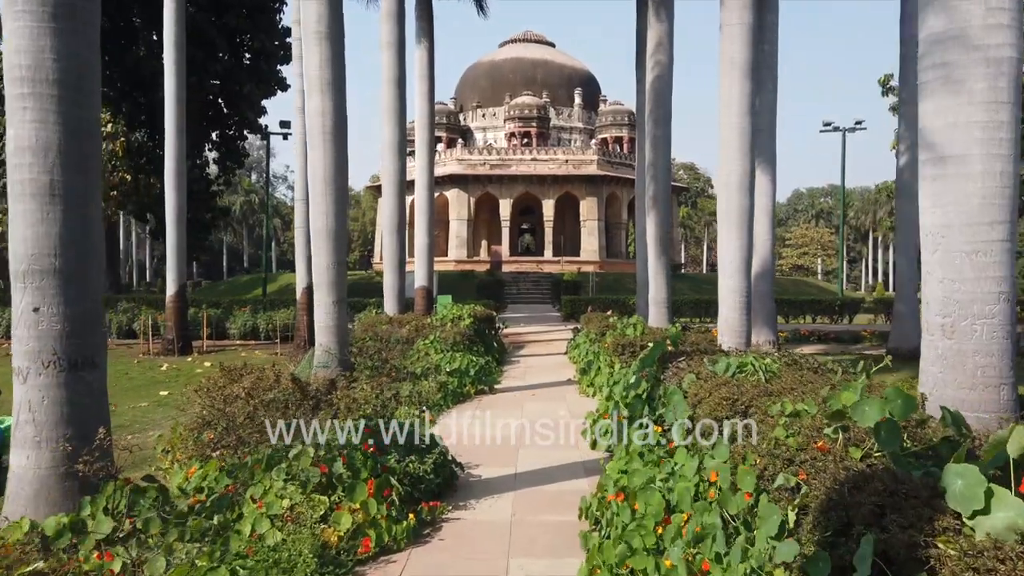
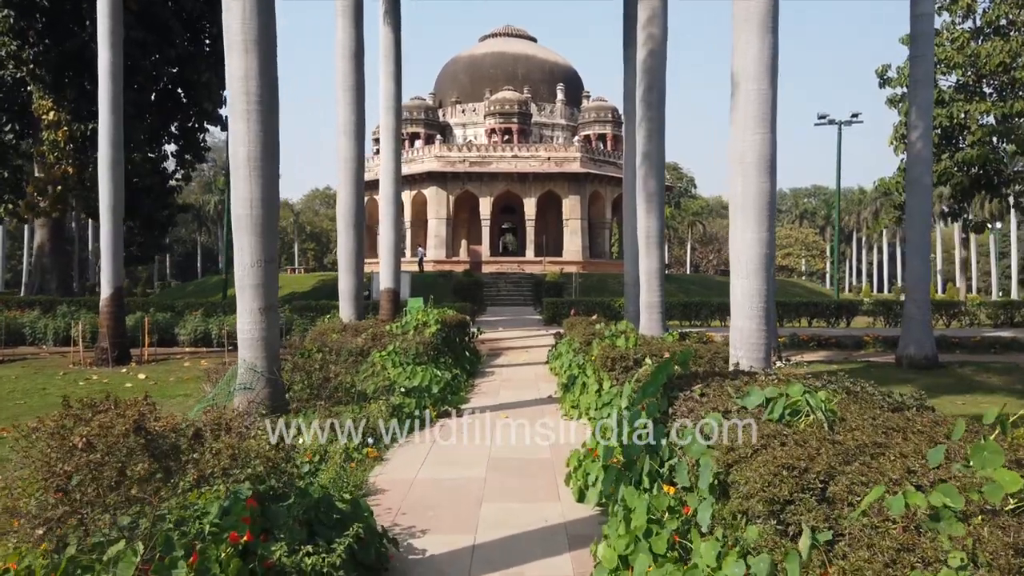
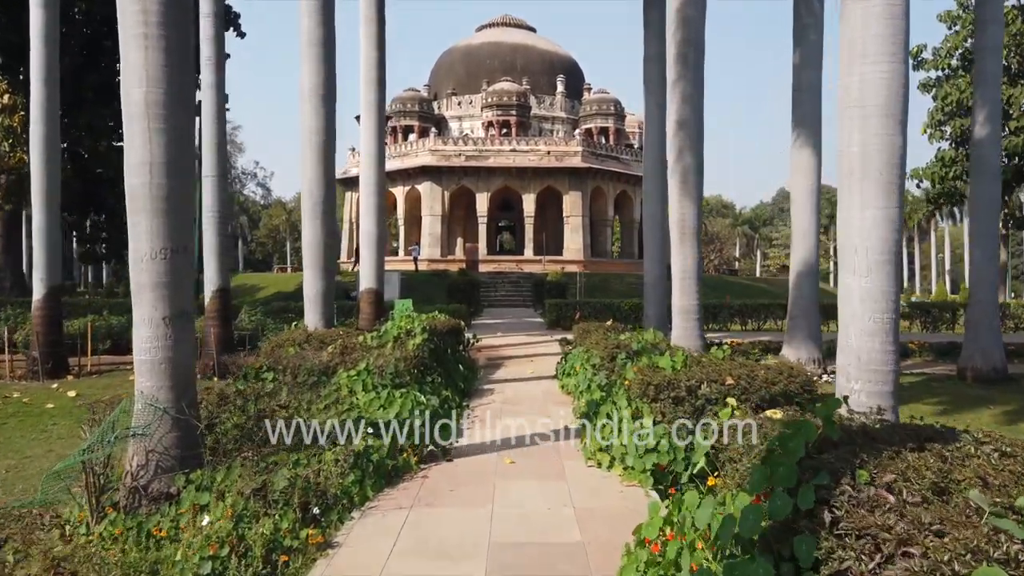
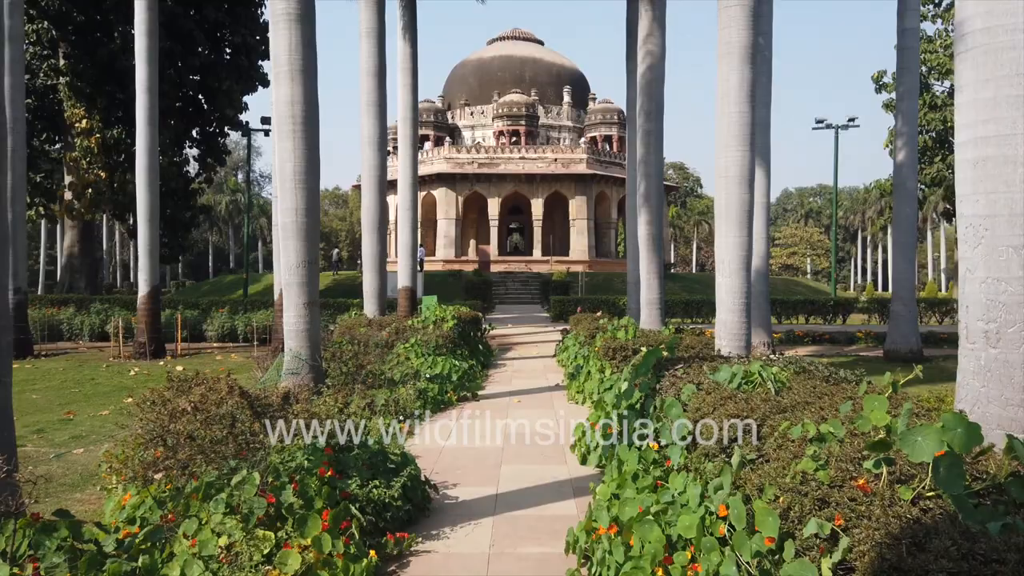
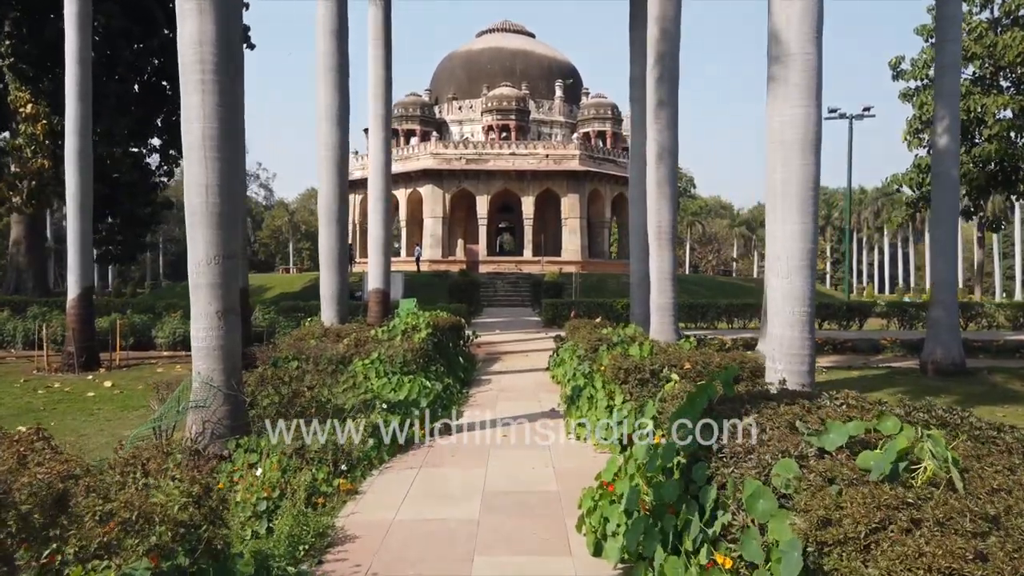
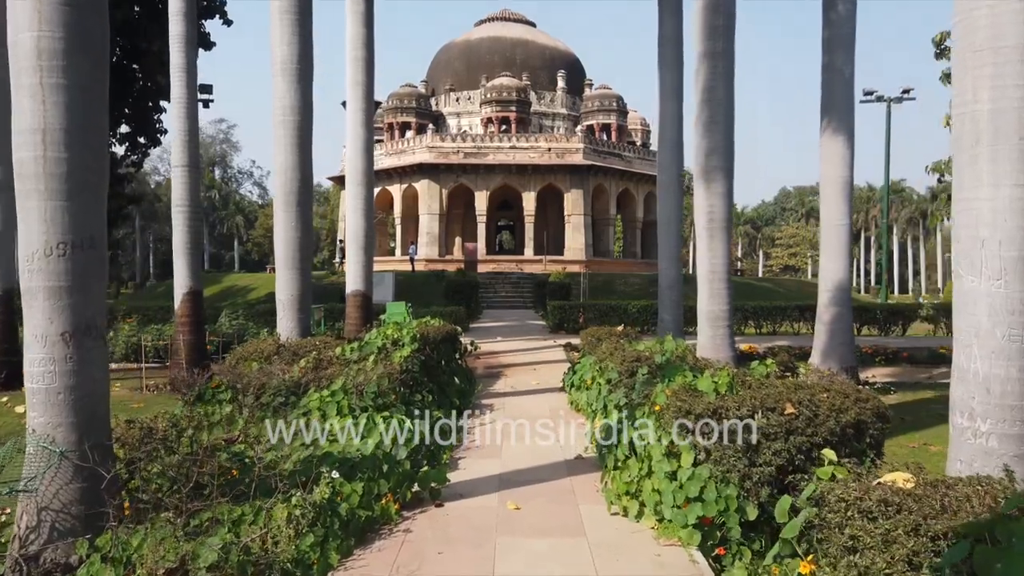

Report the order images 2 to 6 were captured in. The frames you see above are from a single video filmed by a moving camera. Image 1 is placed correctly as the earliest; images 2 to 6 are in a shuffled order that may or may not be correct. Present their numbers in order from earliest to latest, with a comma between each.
4, 2, 5, 3, 6
